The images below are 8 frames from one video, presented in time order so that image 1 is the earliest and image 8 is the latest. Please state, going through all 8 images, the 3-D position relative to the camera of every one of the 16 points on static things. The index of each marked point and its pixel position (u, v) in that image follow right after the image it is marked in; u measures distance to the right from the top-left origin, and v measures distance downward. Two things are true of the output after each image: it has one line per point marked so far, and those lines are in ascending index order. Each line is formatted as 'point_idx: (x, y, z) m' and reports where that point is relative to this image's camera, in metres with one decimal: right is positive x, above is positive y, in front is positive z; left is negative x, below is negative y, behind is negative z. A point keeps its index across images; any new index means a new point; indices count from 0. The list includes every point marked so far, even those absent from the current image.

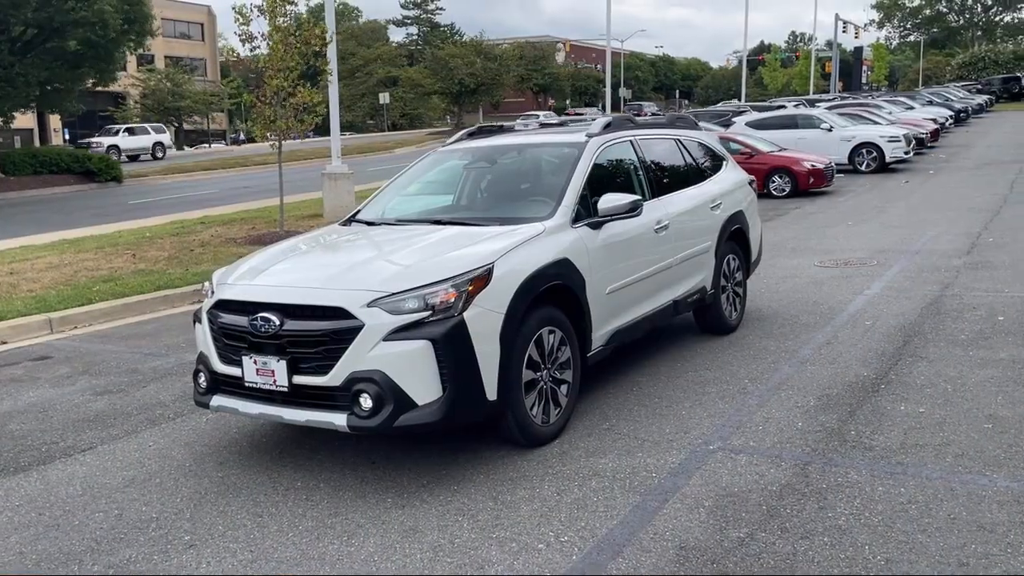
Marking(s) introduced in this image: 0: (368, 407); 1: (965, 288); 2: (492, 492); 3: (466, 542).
0: (-0.7, -0.6, +4.5) m
1: (+4.8, 0.0, +9.3) m
2: (-0.1, -1.0, +4.5) m
3: (-0.2, -1.1, +4.0) m
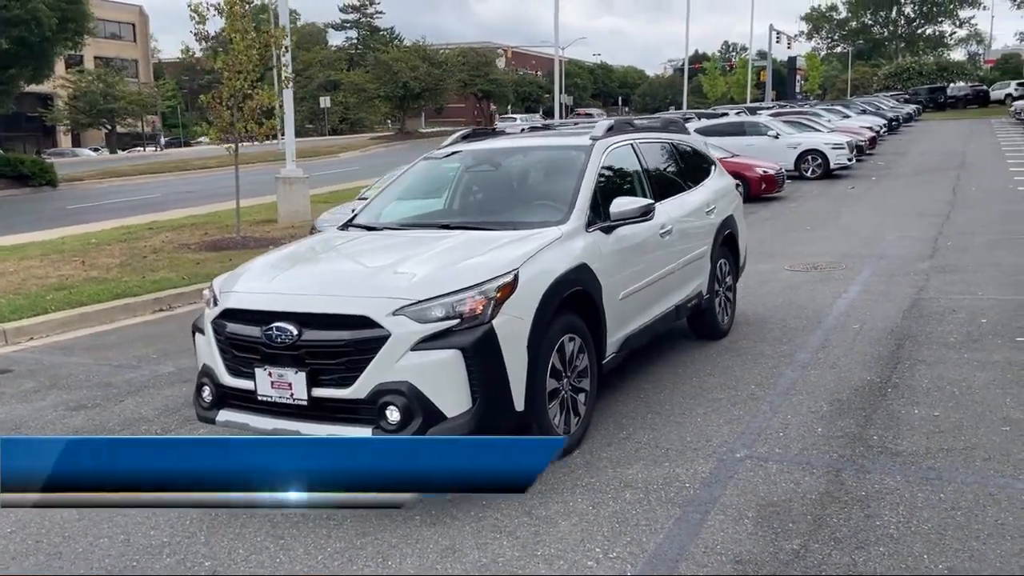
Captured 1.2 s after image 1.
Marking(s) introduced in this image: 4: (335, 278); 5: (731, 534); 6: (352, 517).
0: (-0.5, -0.6, +4.3) m
1: (+4.6, 0.0, +9.5) m
2: (+0.1, -1.1, +4.3) m
3: (0.0, -1.2, +3.8) m
4: (-0.9, +0.1, +4.7) m
5: (+1.0, -1.1, +3.9) m
6: (-0.8, -1.1, +4.4) m
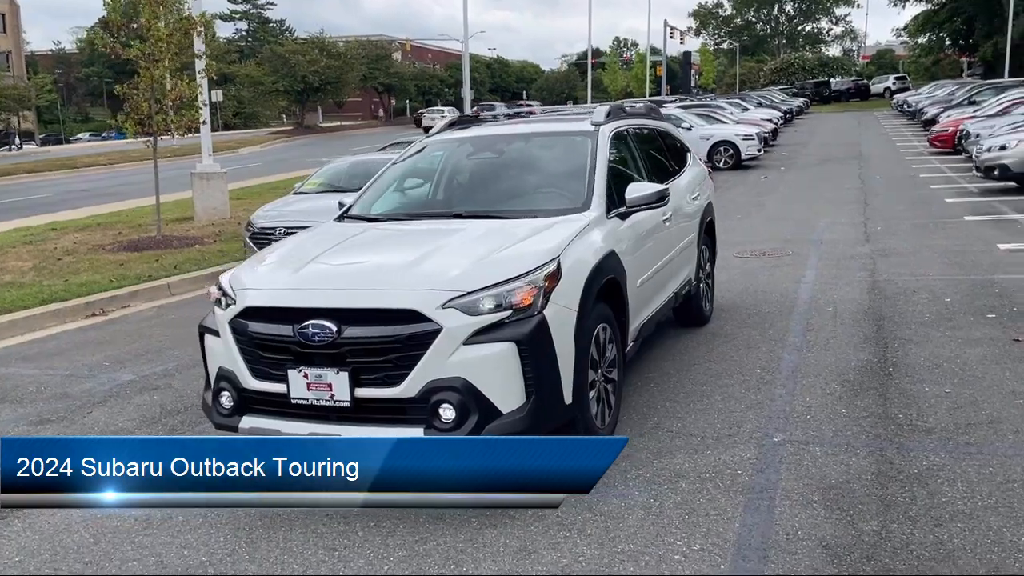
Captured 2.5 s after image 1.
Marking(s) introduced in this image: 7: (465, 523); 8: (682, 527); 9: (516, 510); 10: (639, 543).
0: (-0.3, -0.6, +4.1) m
1: (+4.2, +0.2, +9.8) m
2: (+0.4, -1.0, +4.2) m
3: (+0.3, -1.1, +3.7) m
4: (-0.7, +0.1, +4.4) m
5: (+1.3, -1.0, +3.9) m
6: (-0.5, -1.1, +4.1) m
7: (-0.2, -1.1, +4.1) m
8: (+0.8, -1.1, +3.9) m
9: (0.0, -1.0, +4.2) m
10: (+0.5, -1.1, +3.8) m
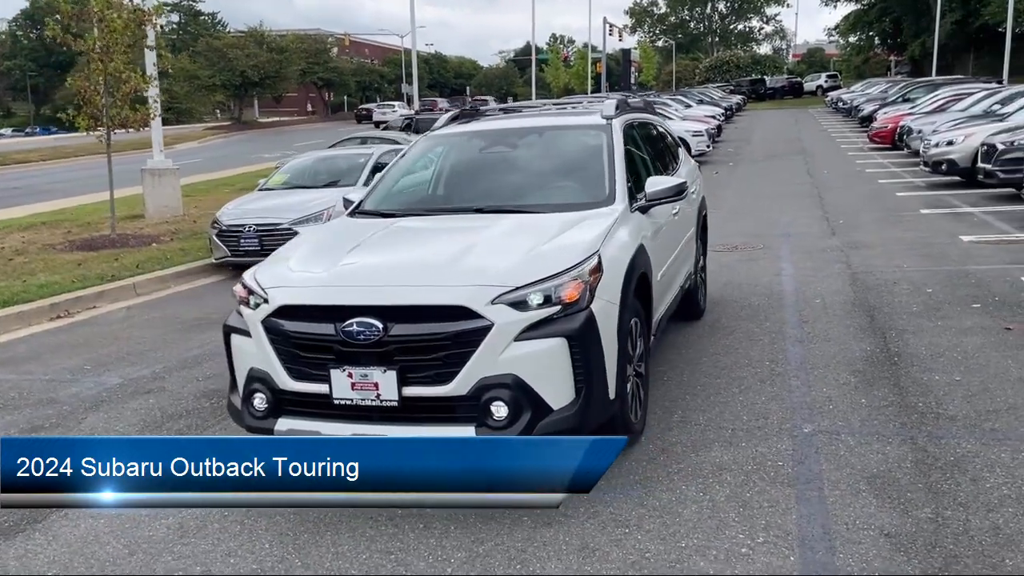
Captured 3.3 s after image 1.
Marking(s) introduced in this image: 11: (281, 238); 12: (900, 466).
0: (0.0, -0.6, +4.0) m
1: (+4.0, +0.3, +10.0) m
2: (+0.6, -1.0, +4.2) m
3: (+0.6, -1.1, +3.6) m
4: (-0.5, +0.1, +4.3) m
5: (+1.6, -1.0, +3.9) m
6: (-0.3, -1.1, +4.0) m
7: (0.0, -1.1, +4.0) m
8: (+1.0, -1.0, +3.9) m
9: (+0.3, -1.0, +4.1) m
10: (+0.8, -1.1, +3.7) m
11: (-3.1, +0.7, +11.7) m
12: (+1.9, -0.9, +4.3) m
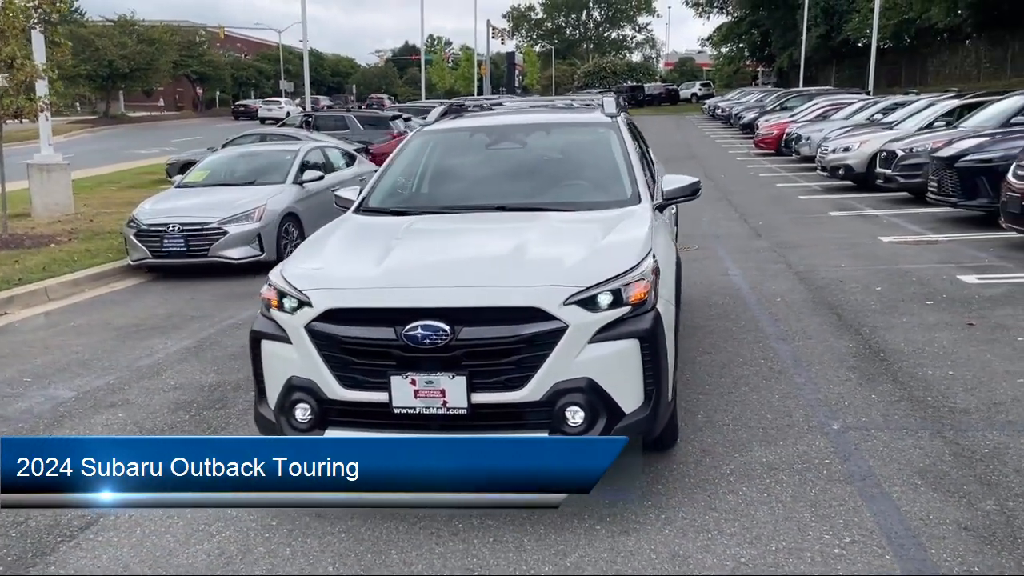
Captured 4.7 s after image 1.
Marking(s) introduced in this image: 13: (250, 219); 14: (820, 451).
0: (+0.3, -0.6, +3.8) m
1: (+3.4, +0.3, +10.4) m
2: (+0.9, -1.0, +4.1) m
3: (+1.0, -1.1, +3.6) m
4: (-0.2, +0.1, +4.0) m
5: (+1.9, -1.0, +4.0) m
6: (+0.1, -1.1, +3.8) m
7: (+0.3, -1.1, +3.9) m
8: (+1.3, -1.0, +3.9) m
9: (+0.6, -1.0, +4.0) m
10: (+1.2, -1.1, +3.7) m
11: (-3.8, +0.6, +11.0) m
12: (+2.2, -0.9, +4.4) m
13: (-3.3, +0.9, +11.2) m
14: (+1.6, -0.9, +4.6) m
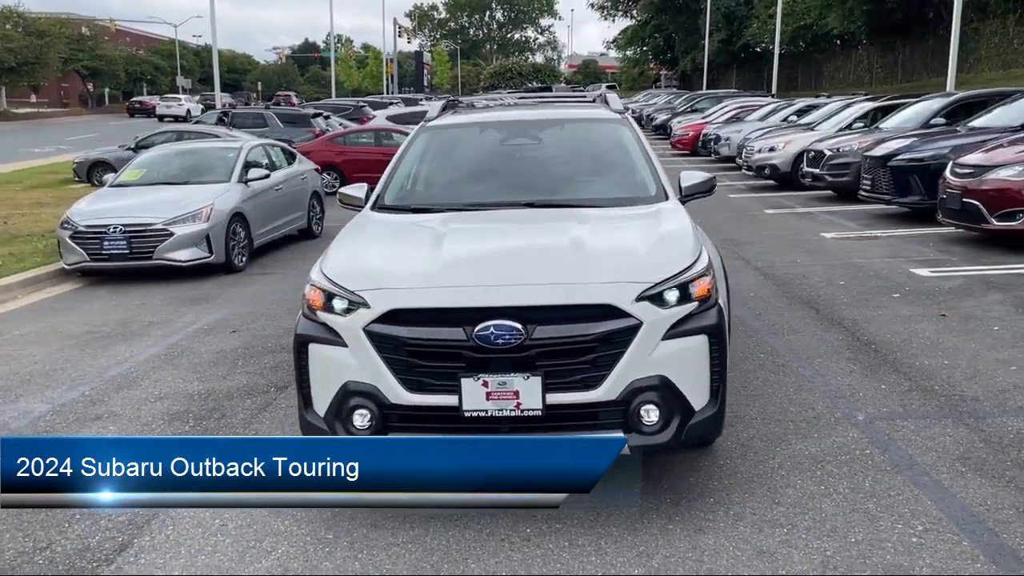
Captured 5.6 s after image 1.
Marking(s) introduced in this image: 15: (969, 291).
0: (+0.6, -0.6, +3.8) m
1: (+3.0, +0.3, +10.6) m
2: (+1.2, -1.0, +4.1) m
3: (+1.3, -1.1, +3.6) m
4: (+0.1, +0.1, +3.9) m
5: (+2.2, -0.9, +4.1) m
6: (+0.4, -1.1, +3.7) m
7: (+0.7, -1.0, +3.8) m
8: (+1.6, -1.0, +3.9) m
9: (+0.9, -1.0, +4.0) m
10: (+1.5, -1.0, +3.7) m
11: (-4.3, +0.6, +10.5) m
12: (+2.4, -0.8, +4.6) m
13: (-3.8, +0.8, +10.7) m
14: (+1.8, -0.8, +4.7) m
15: (+4.3, 0.0, +8.4) m
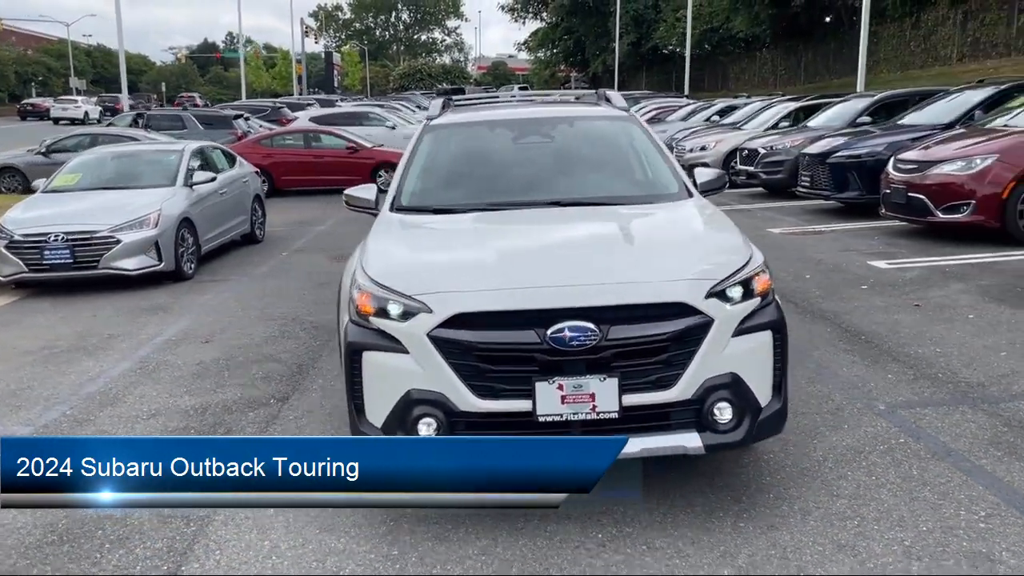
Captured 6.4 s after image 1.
0: (+0.9, -0.6, +3.7) m
1: (+2.6, +0.4, +10.8) m
2: (+1.4, -0.9, +4.1) m
3: (+1.7, -1.0, +3.6) m
4: (+0.3, +0.1, +3.8) m
5: (+2.4, -0.9, +4.2) m
6: (+0.7, -1.1, +3.7) m
7: (+1.0, -1.0, +3.8) m
8: (+1.9, -0.9, +4.0) m
9: (+1.1, -1.0, +4.0) m
10: (+1.8, -1.0, +3.8) m
11: (-4.6, +0.5, +9.9) m
12: (+2.6, -0.8, +4.7) m
13: (-4.2, +0.7, +10.1) m
14: (+2.0, -0.8, +4.8) m
15: (+4.1, +0.1, +8.7) m
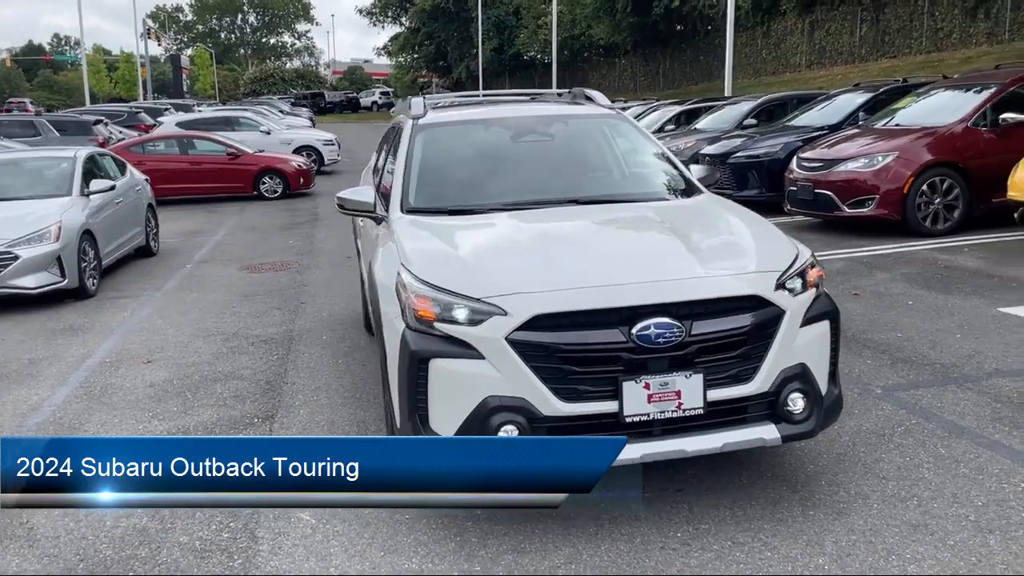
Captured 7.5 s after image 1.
0: (+1.2, -0.5, +3.8) m
1: (+1.7, +0.4, +11.0) m
2: (+1.7, -0.9, +4.2) m
3: (+2.0, -1.0, +3.8) m
4: (+0.6, +0.1, +3.8) m
5: (+2.7, -0.8, +4.5) m
6: (+1.0, -1.0, +3.7) m
7: (+1.3, -1.0, +3.8) m
8: (+2.2, -0.9, +4.2) m
9: (+1.4, -0.9, +4.0) m
10: (+2.1, -0.9, +4.0) m
11: (-5.3, +0.2, +9.0) m
12: (+2.7, -0.7, +5.0) m
13: (-4.9, +0.5, +9.3) m
14: (+2.2, -0.7, +5.0) m
15: (+3.6, +0.2, +9.2) m
